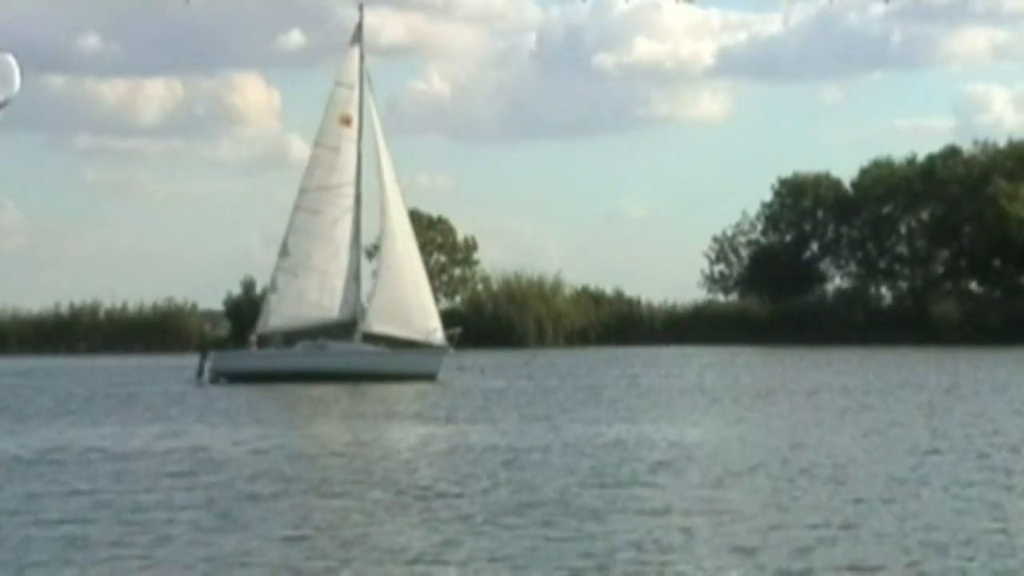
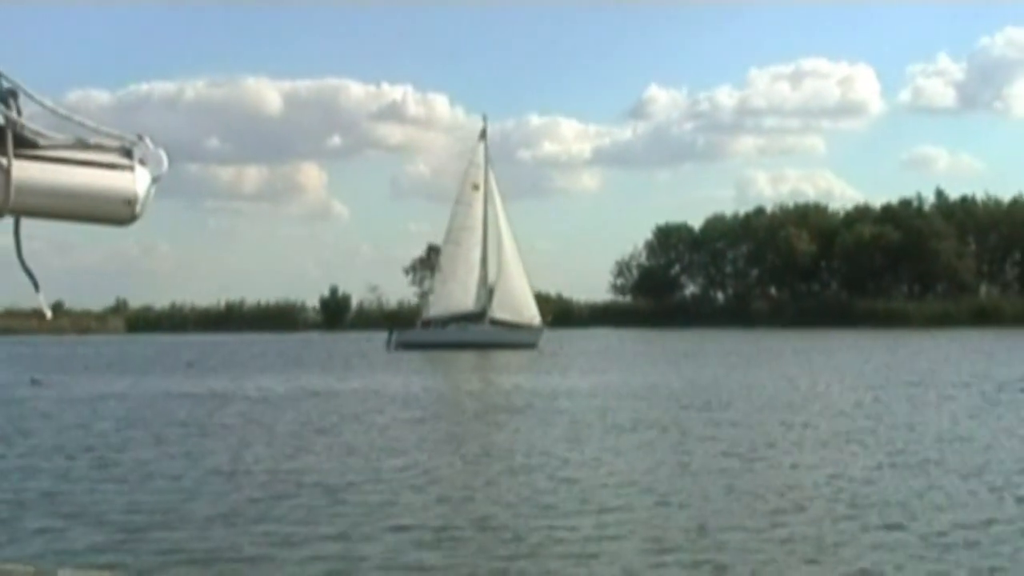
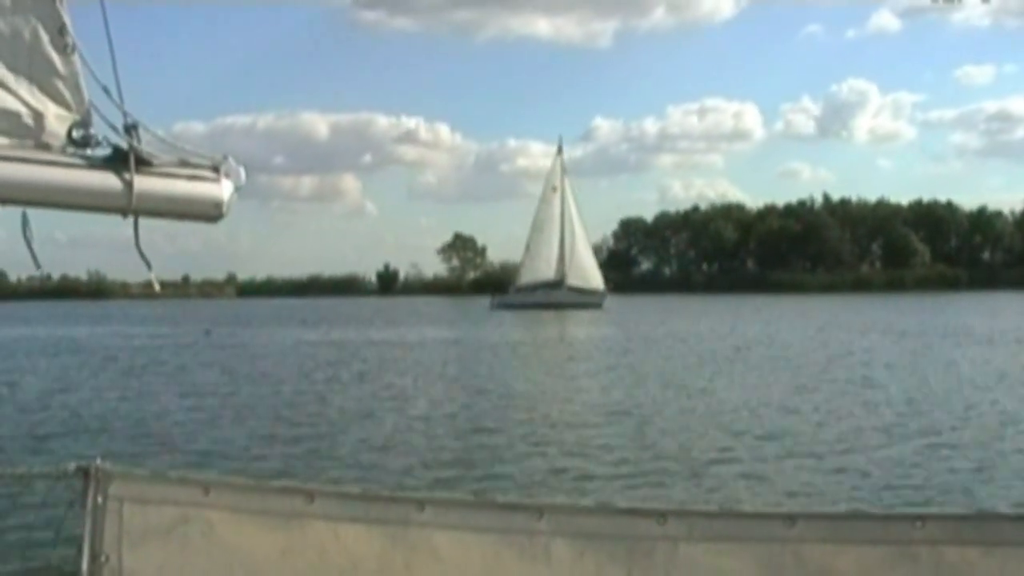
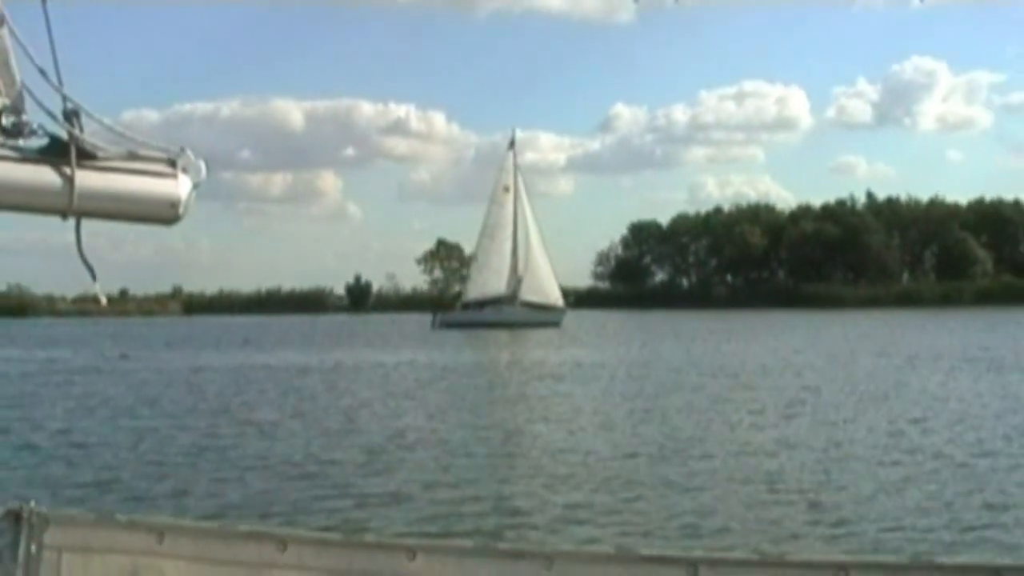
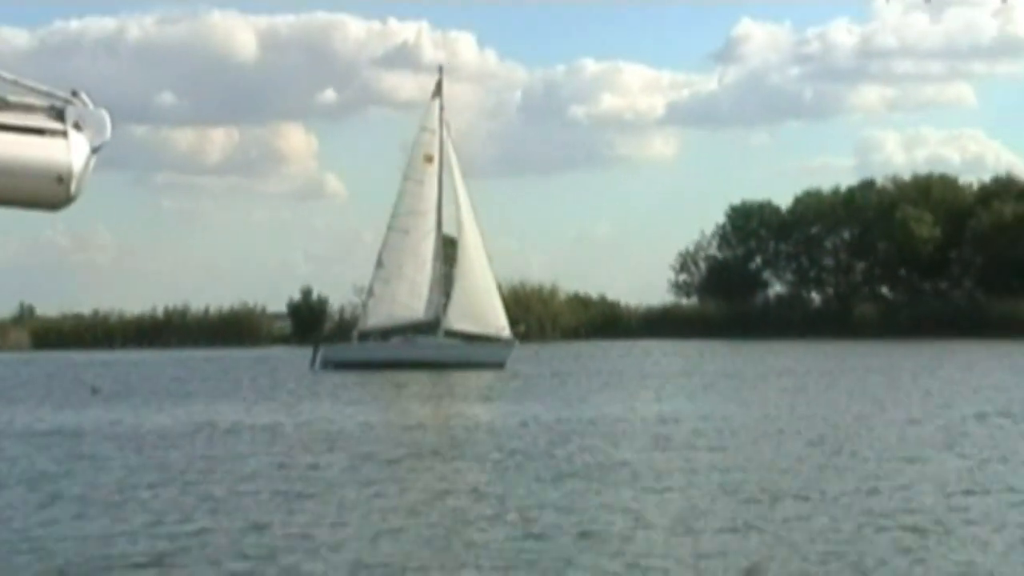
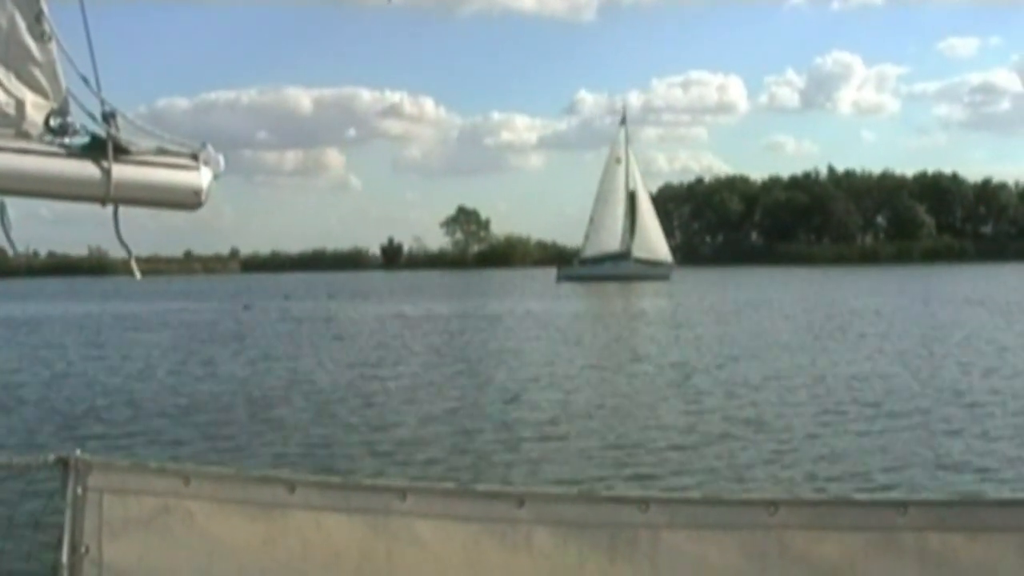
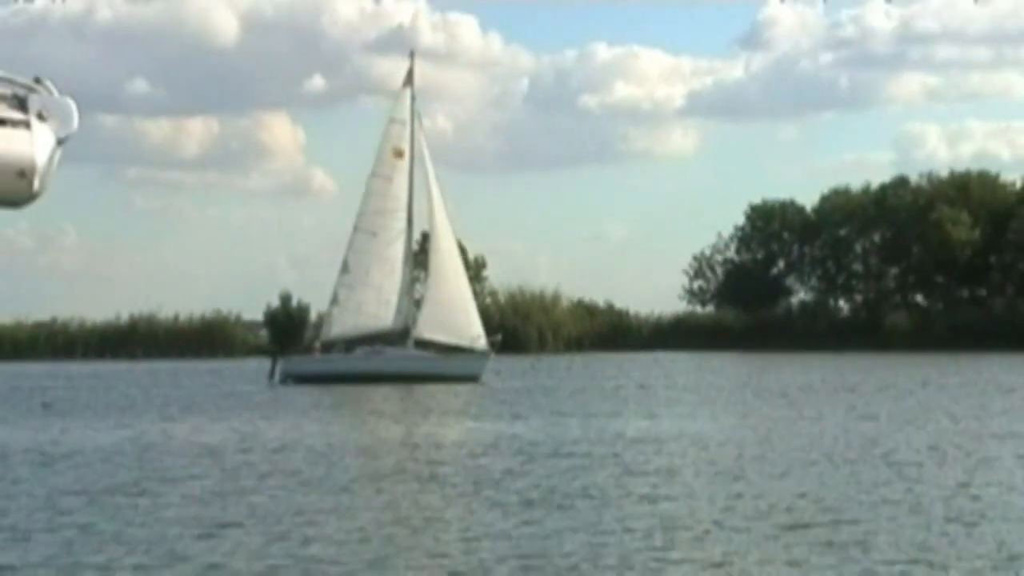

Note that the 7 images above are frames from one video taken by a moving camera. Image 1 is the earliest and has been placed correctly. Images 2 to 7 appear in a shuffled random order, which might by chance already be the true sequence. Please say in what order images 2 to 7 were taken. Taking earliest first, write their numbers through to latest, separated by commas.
7, 5, 2, 4, 3, 6
